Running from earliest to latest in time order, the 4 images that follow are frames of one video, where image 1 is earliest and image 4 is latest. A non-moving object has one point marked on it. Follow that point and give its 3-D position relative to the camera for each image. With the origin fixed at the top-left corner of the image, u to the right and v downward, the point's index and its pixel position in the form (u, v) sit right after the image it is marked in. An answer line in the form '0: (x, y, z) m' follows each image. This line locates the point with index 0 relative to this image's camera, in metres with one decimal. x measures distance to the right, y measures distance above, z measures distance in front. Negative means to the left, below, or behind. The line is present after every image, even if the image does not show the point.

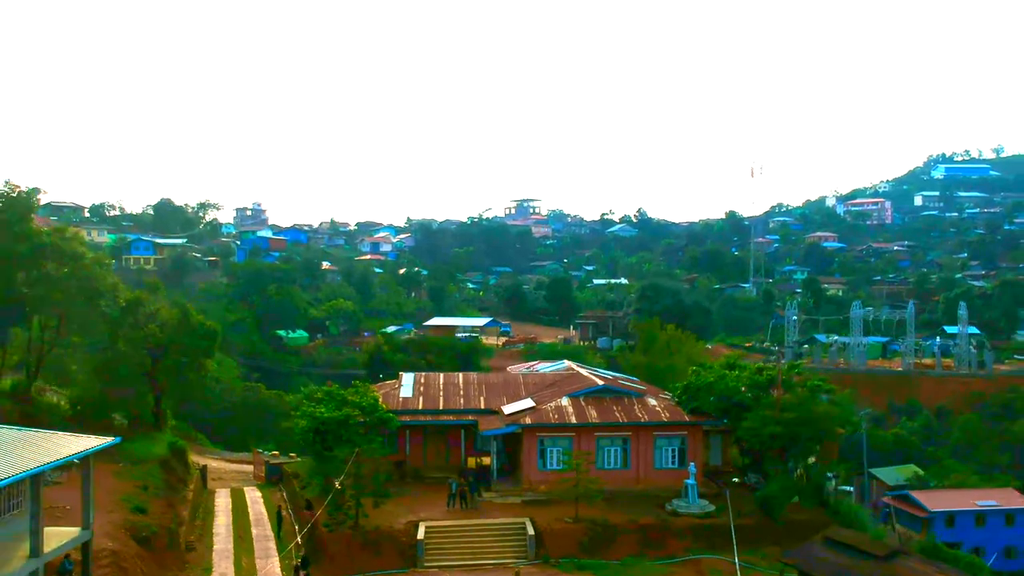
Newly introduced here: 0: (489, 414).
0: (-0.5, -2.6, +18.0) m
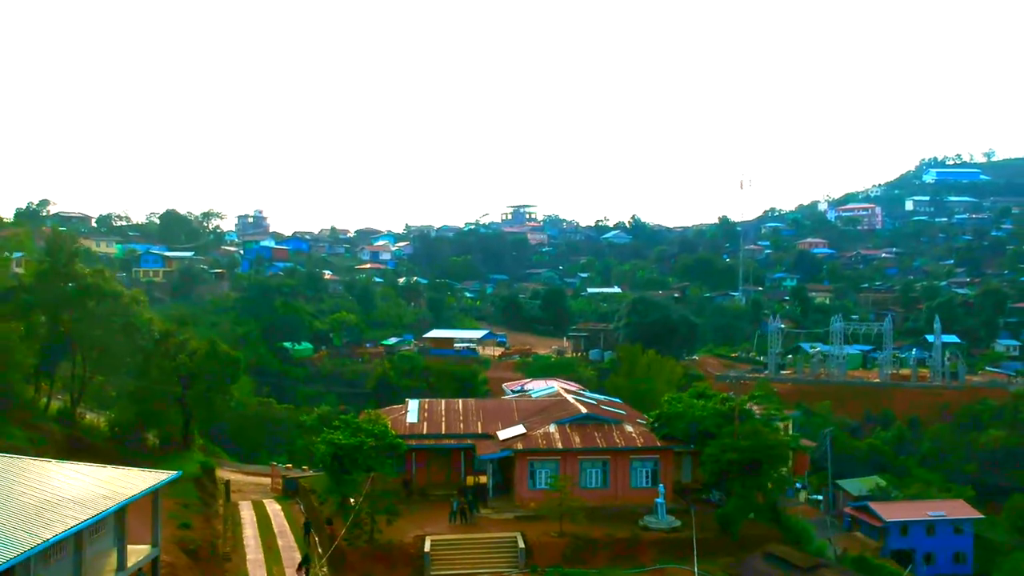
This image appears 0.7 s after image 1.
0: (-0.6, -3.6, +20.4) m
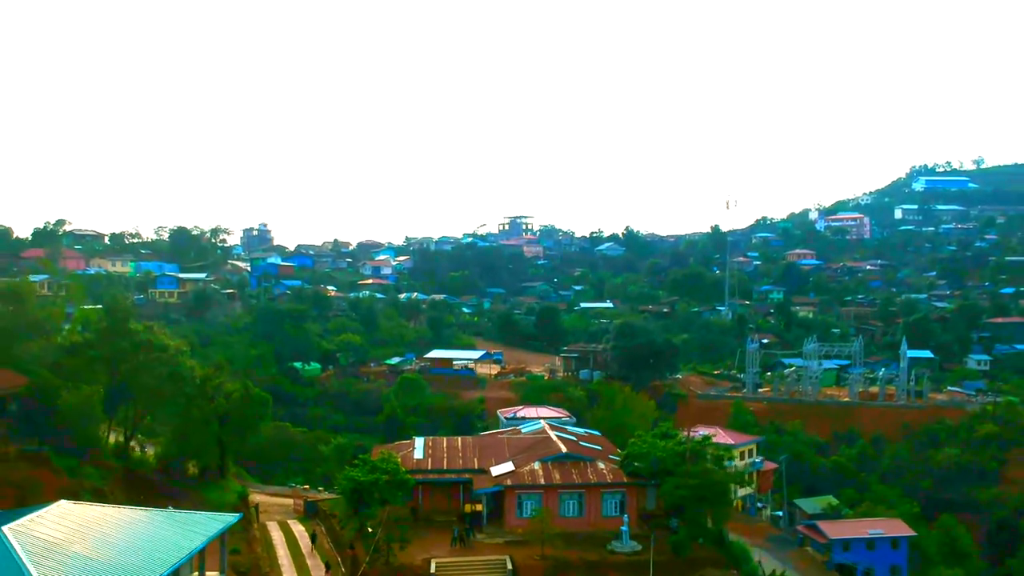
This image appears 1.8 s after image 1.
0: (-0.9, -5.2, +24.2) m
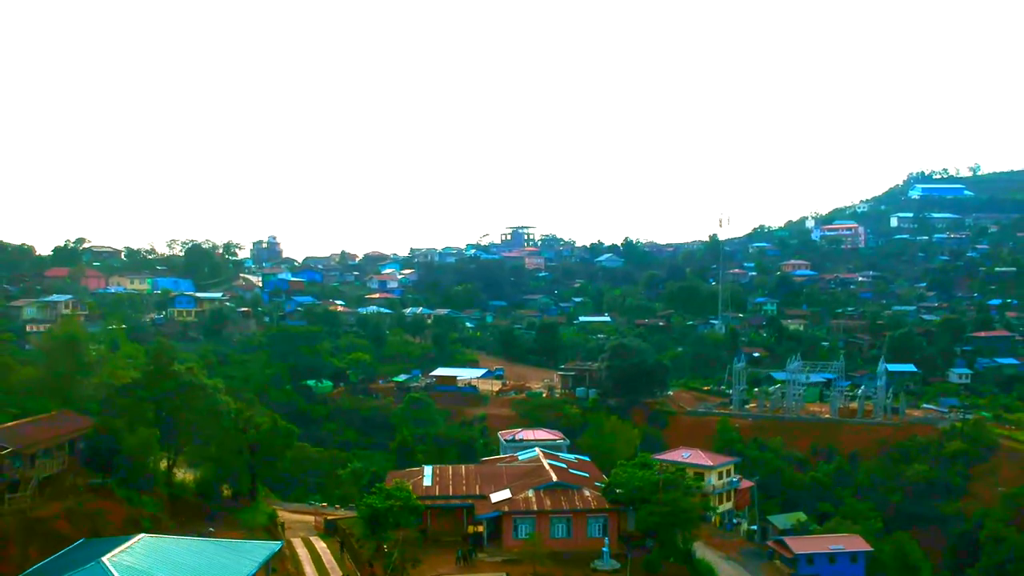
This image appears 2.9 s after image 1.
0: (-1.0, -6.8, +27.7) m
